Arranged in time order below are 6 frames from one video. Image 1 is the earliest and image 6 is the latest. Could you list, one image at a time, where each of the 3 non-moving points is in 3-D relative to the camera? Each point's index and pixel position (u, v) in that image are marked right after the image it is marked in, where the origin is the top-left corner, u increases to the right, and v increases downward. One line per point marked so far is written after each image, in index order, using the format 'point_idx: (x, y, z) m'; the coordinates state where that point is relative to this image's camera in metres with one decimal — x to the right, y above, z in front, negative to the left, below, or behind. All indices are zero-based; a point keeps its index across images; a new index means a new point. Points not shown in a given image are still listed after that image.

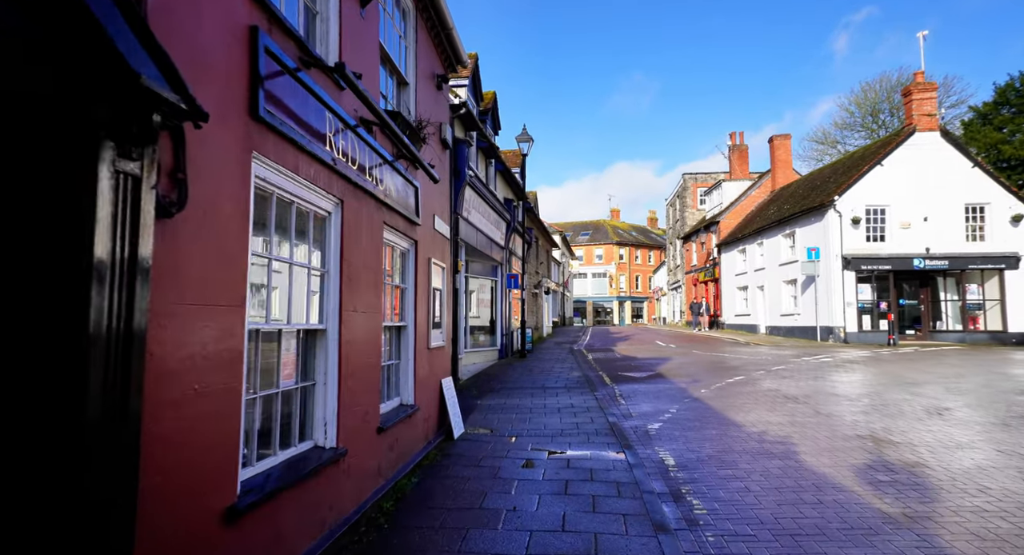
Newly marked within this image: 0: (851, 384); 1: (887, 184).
0: (+5.8, -1.8, +9.9) m
1: (+12.3, +3.1, +19.2) m
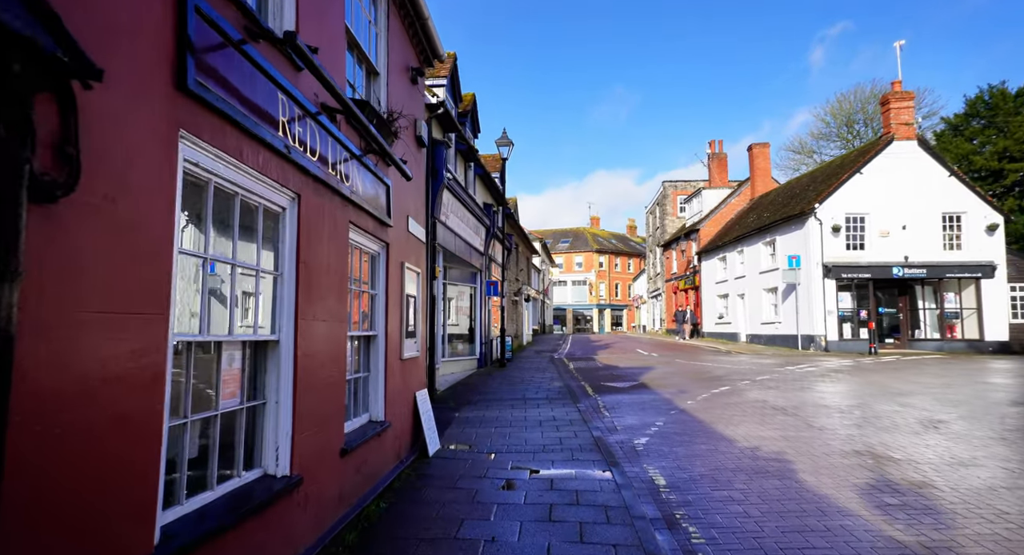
0: (+5.4, -1.9, +9.7) m
1: (+11.6, +2.8, +19.3) m
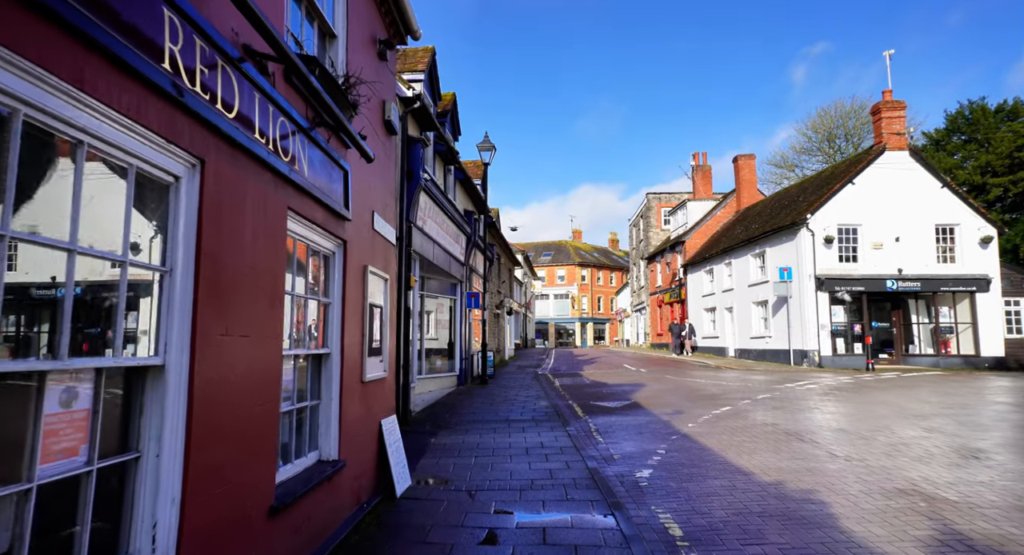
0: (+5.2, -2.1, +8.9) m
1: (+11.1, +2.4, +18.8) m
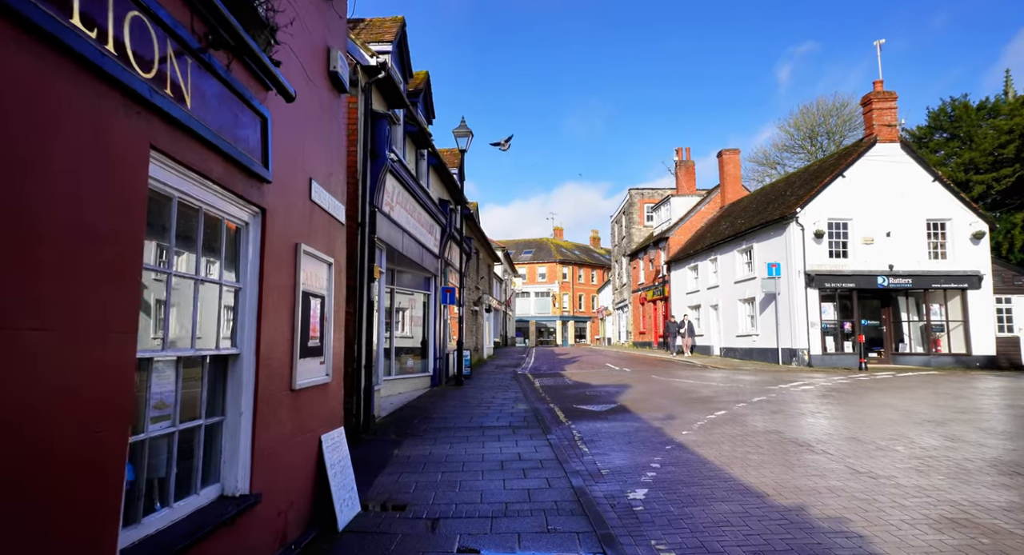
0: (+4.8, -2.0, +8.1) m
1: (+10.4, +2.5, +18.2) m
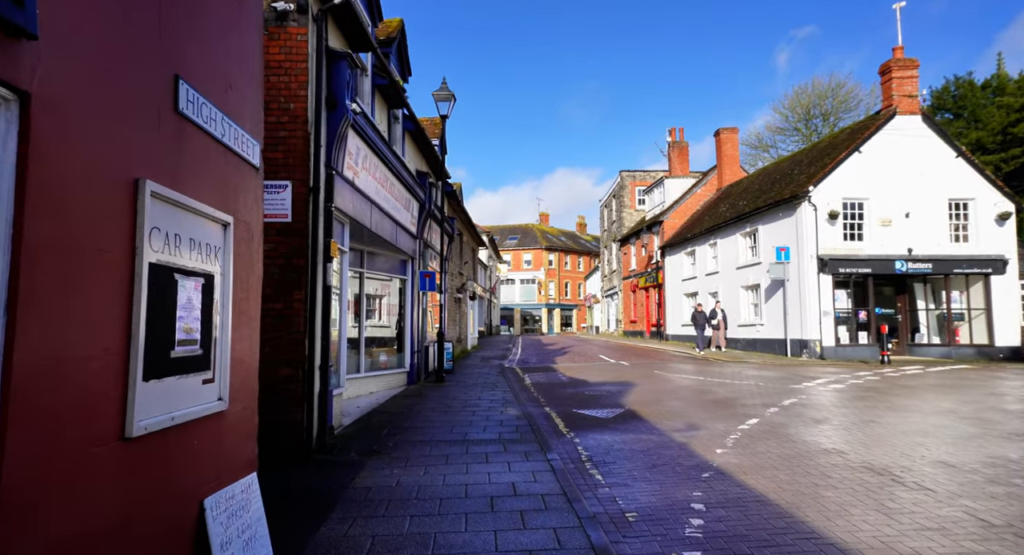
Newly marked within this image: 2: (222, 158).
0: (+4.7, -1.8, +6.6) m
1: (+10.1, +2.9, +16.7) m
2: (-1.5, +0.6, +3.1) m
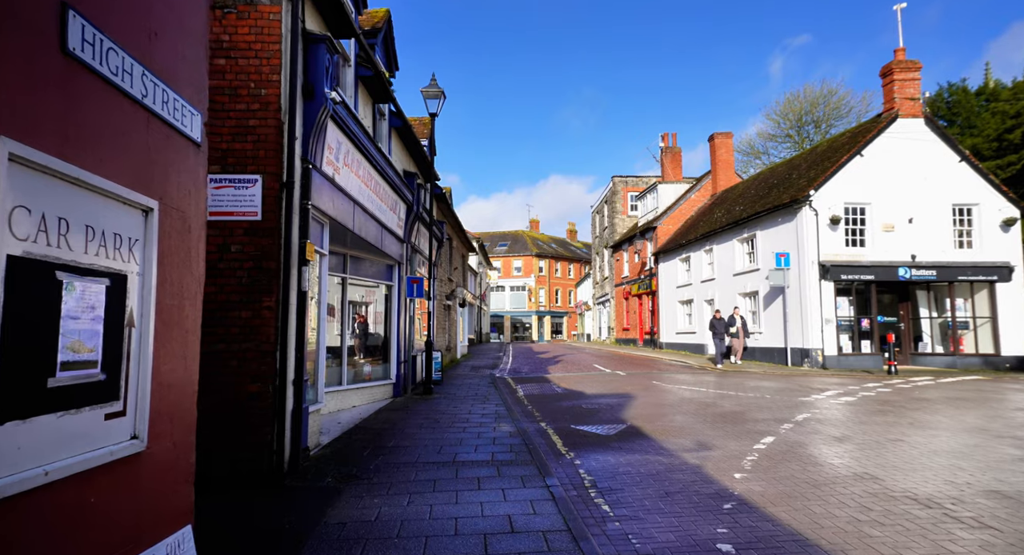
0: (+4.7, -1.8, +6.0) m
1: (+9.8, +2.7, +16.2) m
2: (-1.5, +0.6, +2.4) m
